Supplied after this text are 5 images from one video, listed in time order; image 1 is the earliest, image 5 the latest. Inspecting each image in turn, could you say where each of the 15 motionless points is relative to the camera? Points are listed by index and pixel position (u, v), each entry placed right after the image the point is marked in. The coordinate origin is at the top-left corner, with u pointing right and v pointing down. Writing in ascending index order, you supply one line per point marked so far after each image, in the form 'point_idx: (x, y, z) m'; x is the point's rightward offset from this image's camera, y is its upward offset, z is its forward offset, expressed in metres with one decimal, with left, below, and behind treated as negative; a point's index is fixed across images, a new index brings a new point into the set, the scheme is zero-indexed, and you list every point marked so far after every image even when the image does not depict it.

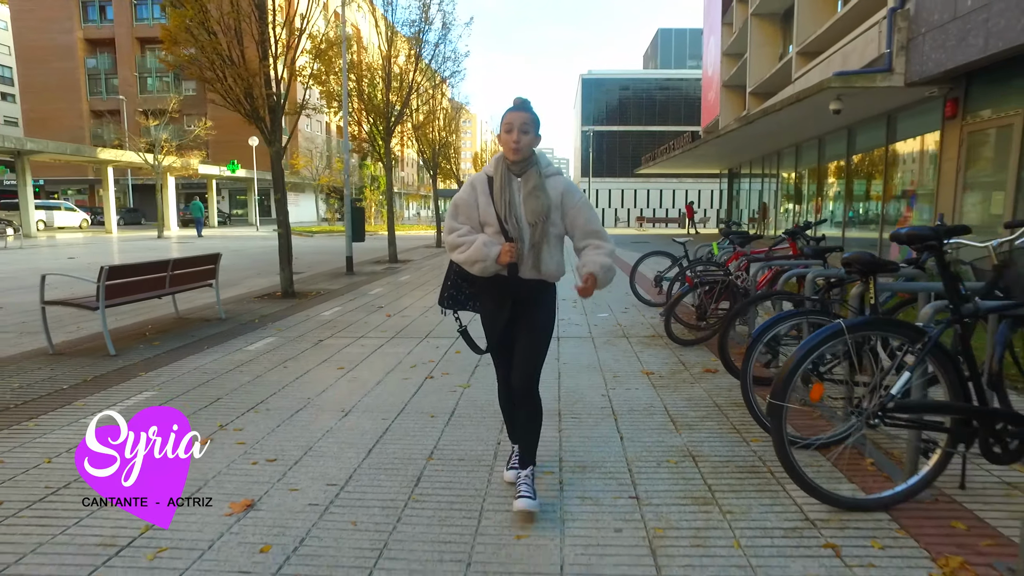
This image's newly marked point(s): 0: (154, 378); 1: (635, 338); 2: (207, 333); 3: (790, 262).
0: (-3.0, -0.8, +5.5) m
1: (+1.2, -0.5, +6.5) m
2: (-3.6, -0.5, +7.6) m
3: (+2.2, +0.2, +5.1) m
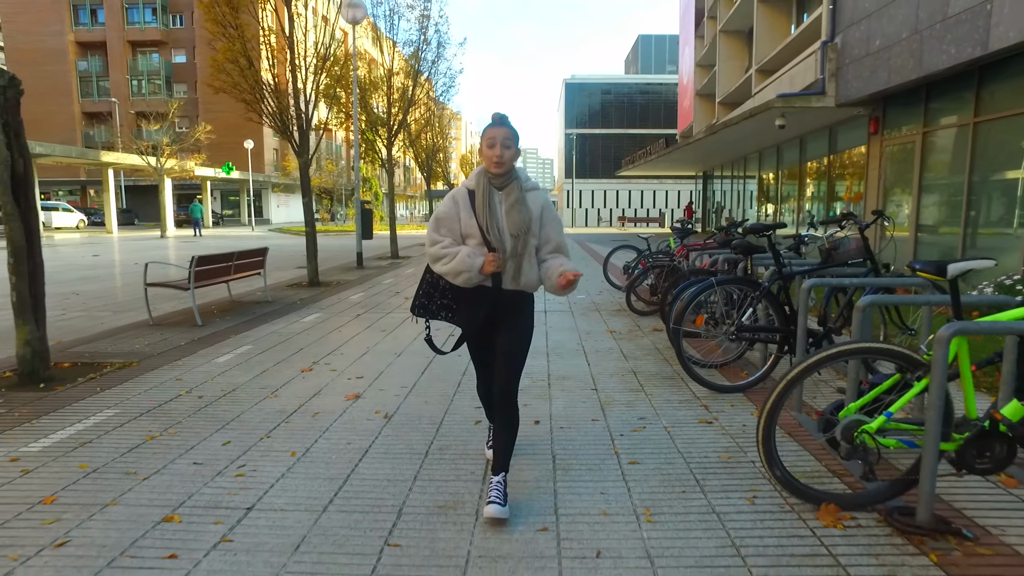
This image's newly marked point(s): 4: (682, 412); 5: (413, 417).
0: (-3.0, -0.6, +7.3) m
1: (+1.2, -0.3, +8.5) m
2: (-3.6, -0.3, +9.5) m
3: (+2.2, +0.4, +7.1) m
4: (+1.1, -0.8, +4.3) m
5: (-0.7, -0.9, +4.4) m
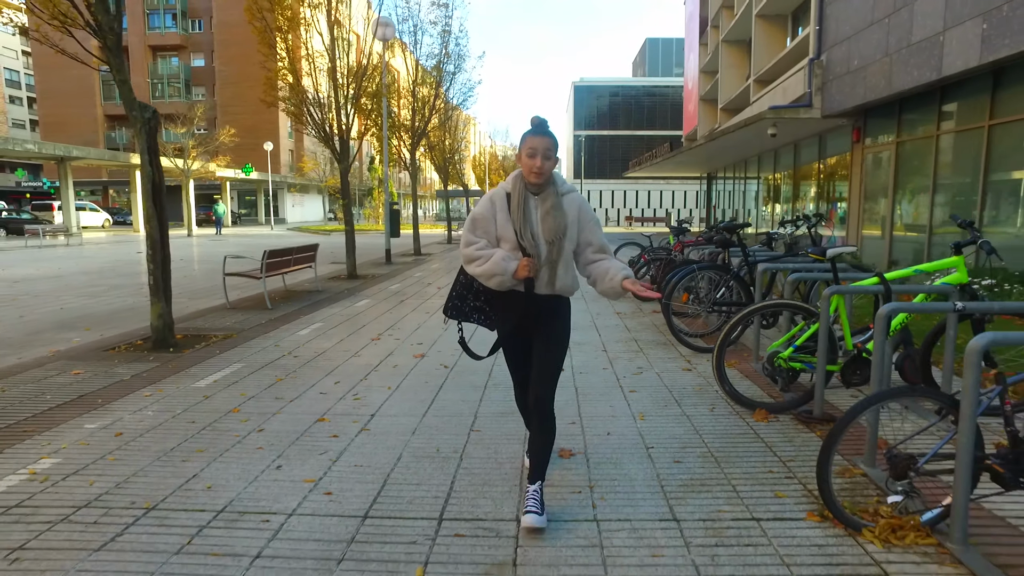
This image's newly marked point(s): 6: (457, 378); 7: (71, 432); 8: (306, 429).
0: (-2.7, -0.4, +8.8) m
1: (+1.5, -0.1, +9.9) m
2: (-3.3, -0.2, +11.0) m
3: (+2.5, +0.6, +8.5) m
4: (+1.4, -0.7, +5.7) m
5: (-0.4, -0.7, +5.9) m
6: (-0.5, -0.8, +5.4) m
7: (-2.9, -0.9, +4.2) m
8: (-1.3, -0.9, +4.2) m
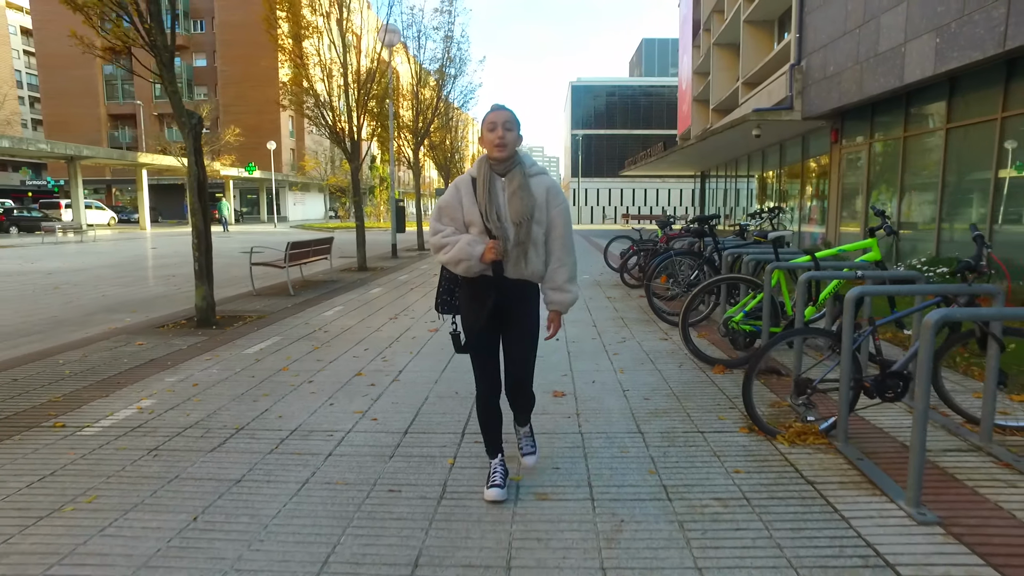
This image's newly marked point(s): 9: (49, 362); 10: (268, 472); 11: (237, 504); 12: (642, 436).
0: (-2.7, -0.2, +9.7) m
1: (+1.5, +0.1, +10.9) m
2: (-3.3, 0.0, +11.9) m
3: (+2.5, +0.8, +9.5) m
4: (+1.4, -0.5, +6.7) m
5: (-0.4, -0.5, +6.8) m
6: (-0.4, -0.6, +6.4) m
7: (-2.8, -0.8, +5.2) m
8: (-1.3, -0.7, +5.2) m
9: (-4.3, -0.7, +6.0) m
10: (-1.3, -1.0, +3.4) m
11: (-1.3, -1.0, +3.0) m
12: (+0.8, -0.9, +3.8) m
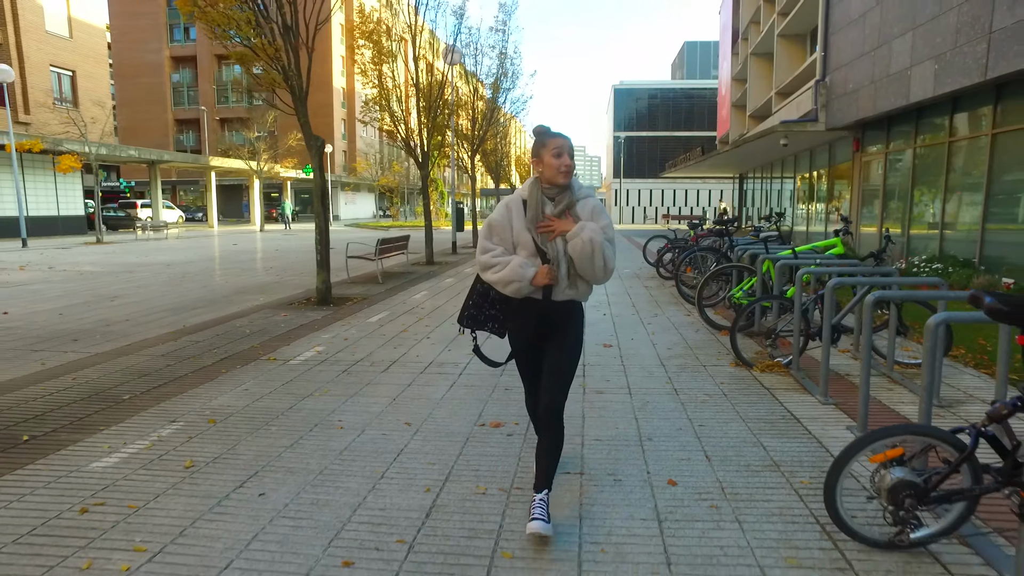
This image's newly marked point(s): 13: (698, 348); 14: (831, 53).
0: (-1.7, 0.0, +11.8) m
1: (+2.5, +0.2, +12.7) m
2: (-2.2, +0.2, +14.0) m
3: (+3.4, +0.9, +11.2) m
4: (+2.2, -0.3, +8.5) m
5: (+0.4, -0.4, +8.8) m
6: (+0.3, -0.4, +8.3) m
7: (-2.2, -0.6, +7.3) m
8: (-0.7, -0.6, +7.2) m
9: (-3.6, -0.5, +8.2) m
10: (-0.7, -0.8, +5.4) m
11: (-0.8, -0.8, +5.1) m
12: (+1.3, -0.7, +5.7) m
13: (+1.8, -0.6, +6.5) m
14: (+8.0, +5.9, +16.4) m
